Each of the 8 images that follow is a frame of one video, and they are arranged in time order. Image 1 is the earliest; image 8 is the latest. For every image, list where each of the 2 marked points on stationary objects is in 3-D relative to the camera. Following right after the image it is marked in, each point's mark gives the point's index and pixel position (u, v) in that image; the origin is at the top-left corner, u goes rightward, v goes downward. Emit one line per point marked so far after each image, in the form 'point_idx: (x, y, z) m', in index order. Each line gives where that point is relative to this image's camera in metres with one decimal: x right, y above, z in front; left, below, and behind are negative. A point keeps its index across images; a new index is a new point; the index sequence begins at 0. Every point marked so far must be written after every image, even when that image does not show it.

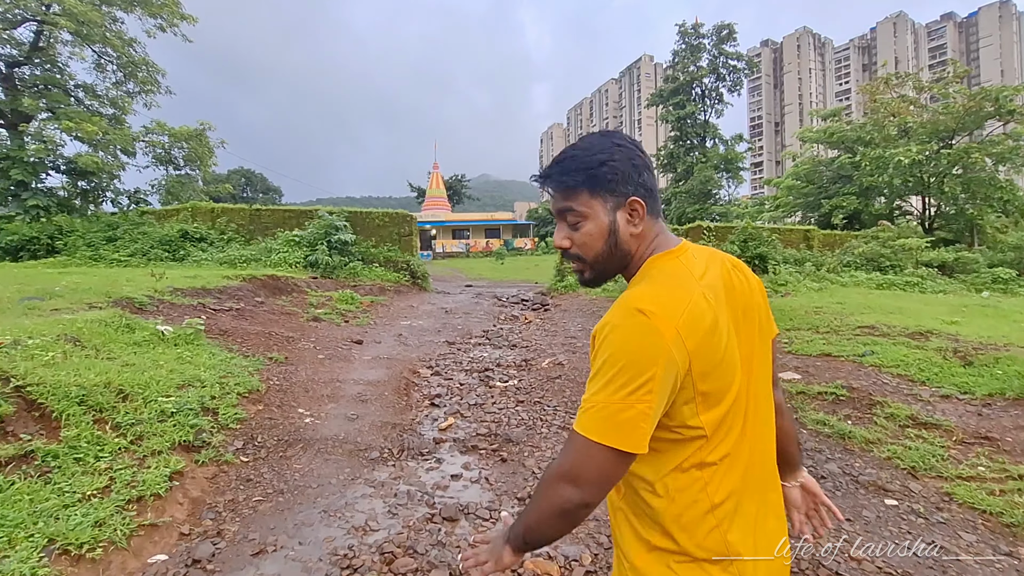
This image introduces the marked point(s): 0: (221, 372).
0: (-2.2, -0.7, +4.0) m
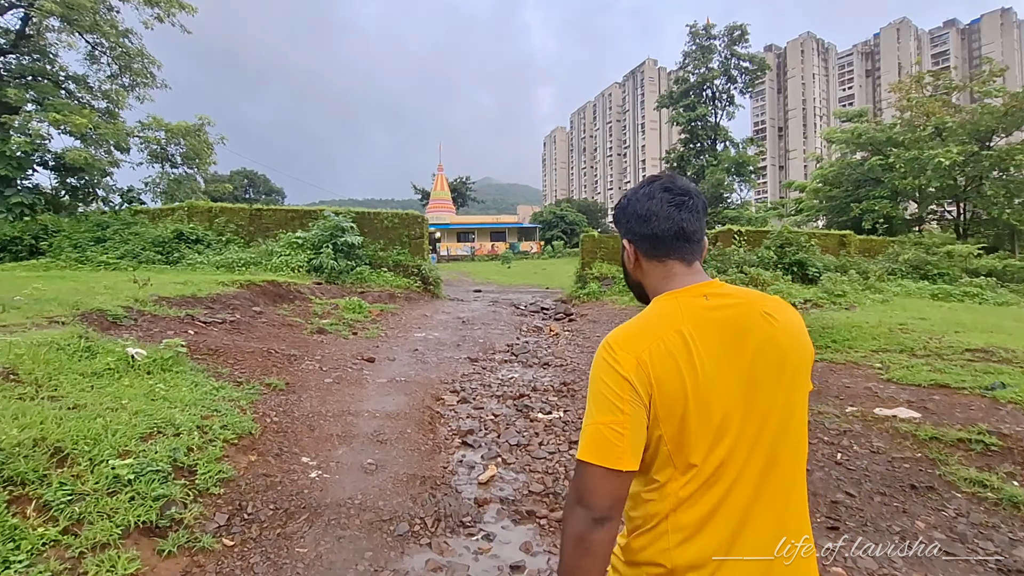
0: (-1.9, -0.7, +3.2) m
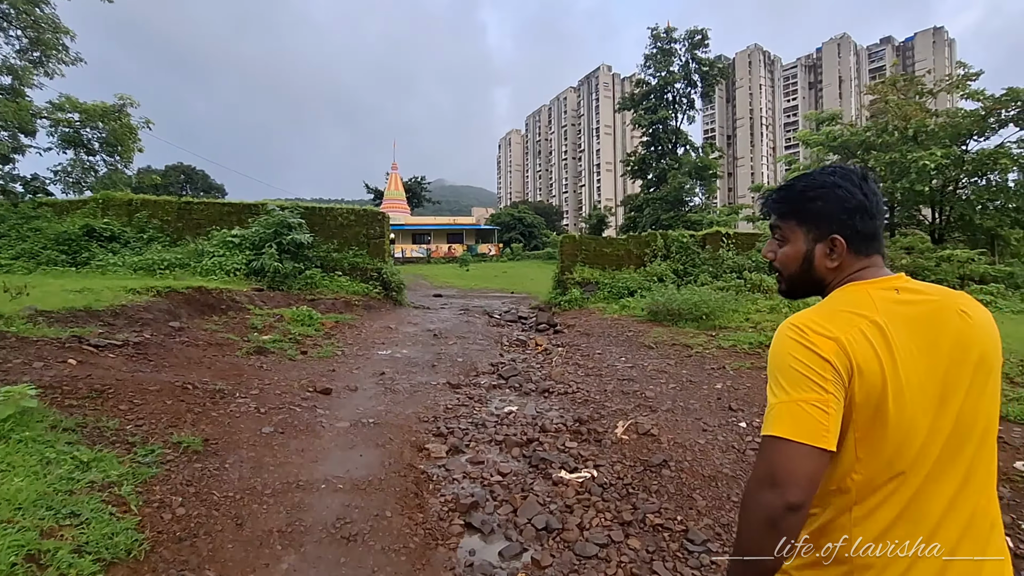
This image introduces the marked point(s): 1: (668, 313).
0: (-1.7, -0.8, +1.9) m
1: (+2.2, -0.3, +7.6) m
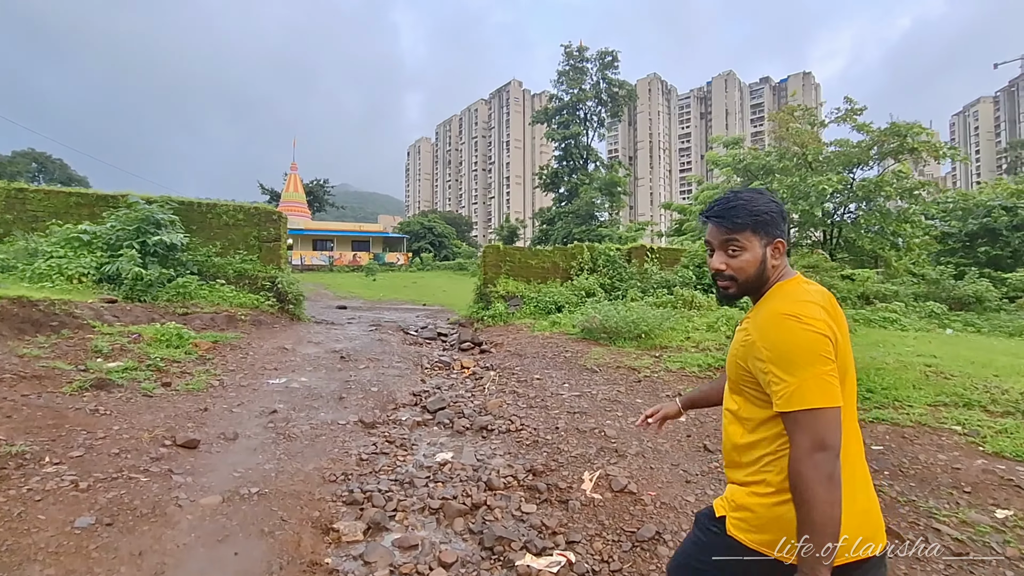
0: (-1.6, -0.9, +0.7) m
1: (+1.2, -0.6, +7.0) m
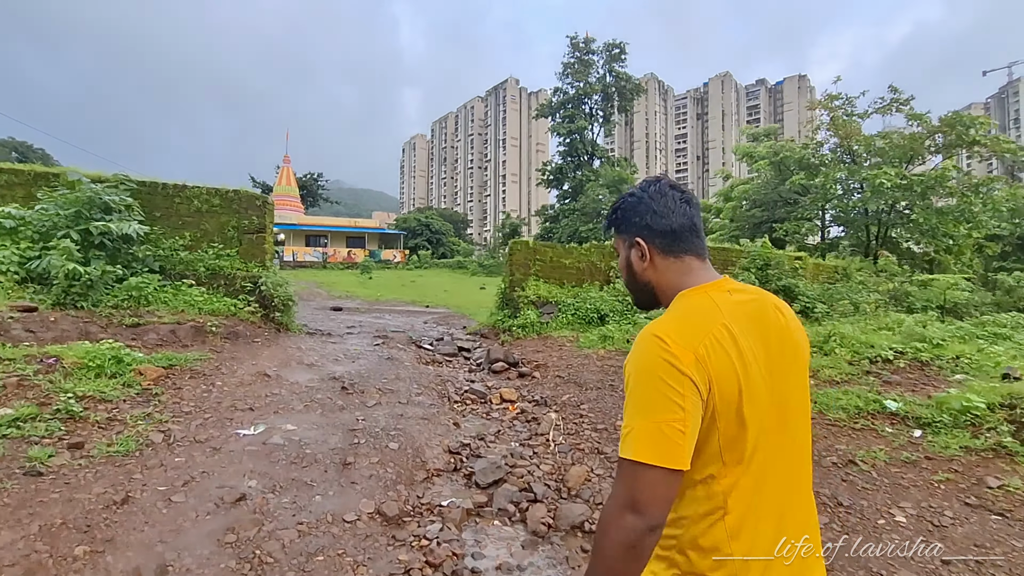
0: (-1.0, -0.9, -0.9) m
1: (+1.7, -0.6, +5.4) m
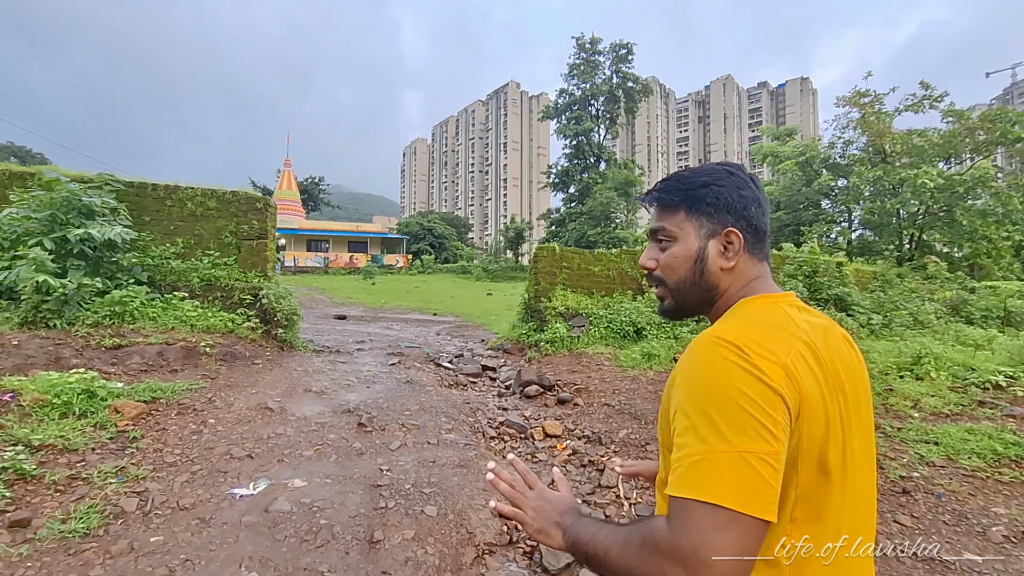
0: (-0.7, -1.0, -1.6) m
1: (+2.1, -0.8, +4.7) m
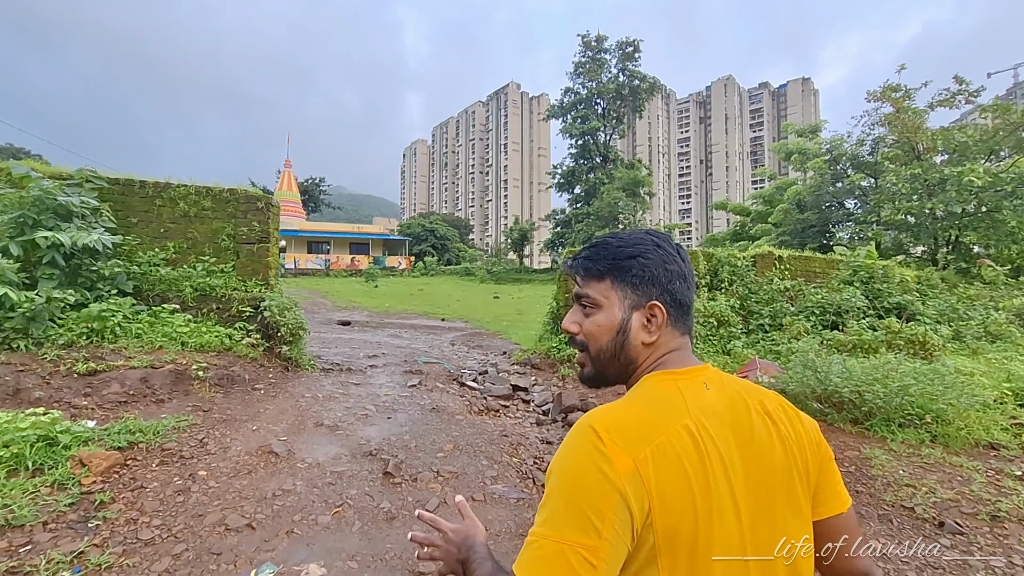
0: (-0.3, -1.1, -2.3) m
1: (+2.5, -0.9, +4.0) m
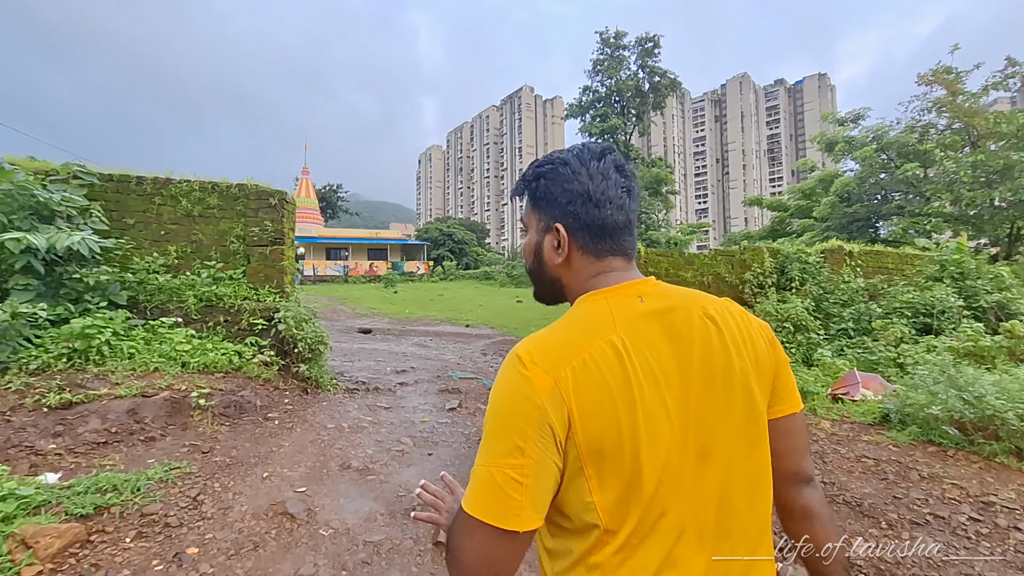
0: (-0.1, -1.1, -3.1) m
1: (+2.9, -0.8, +3.1) m
